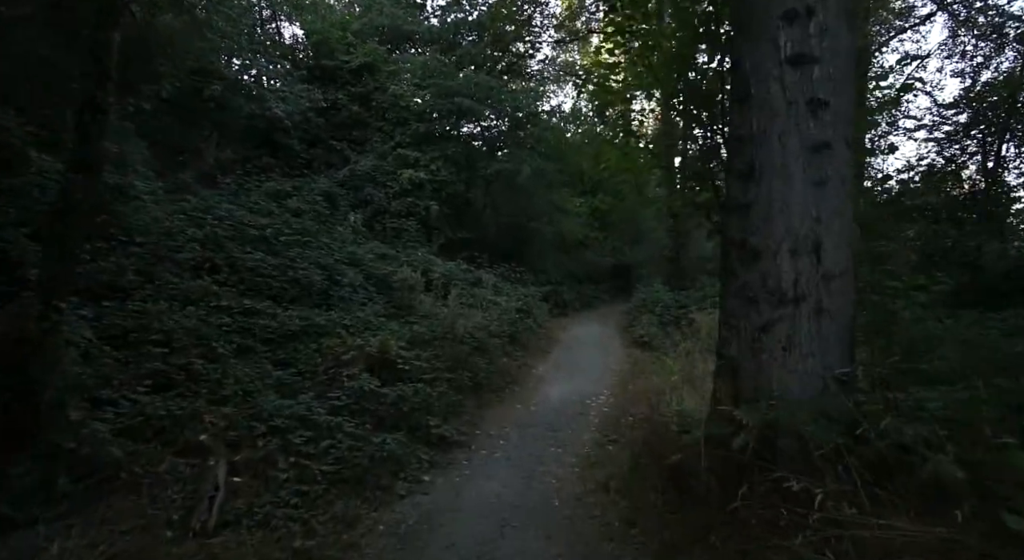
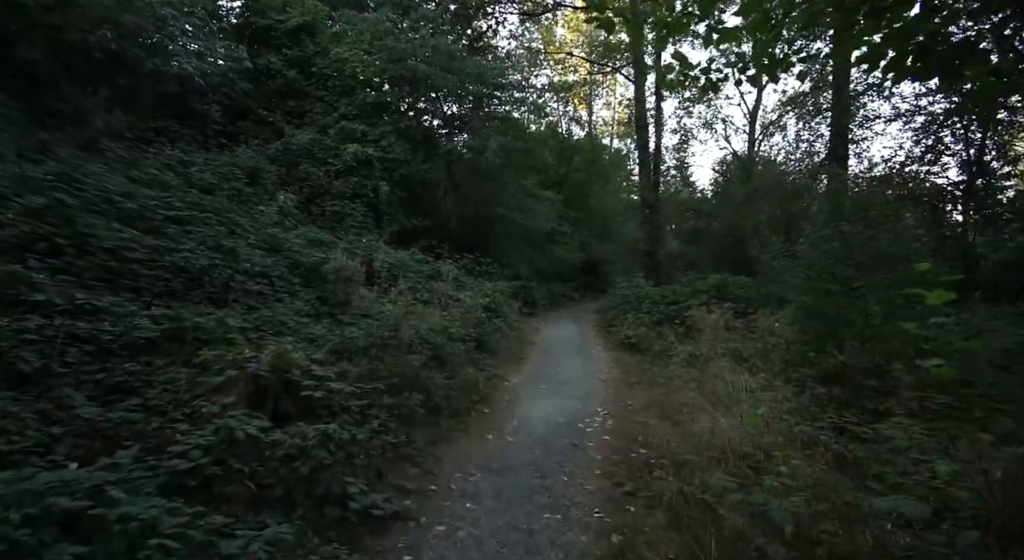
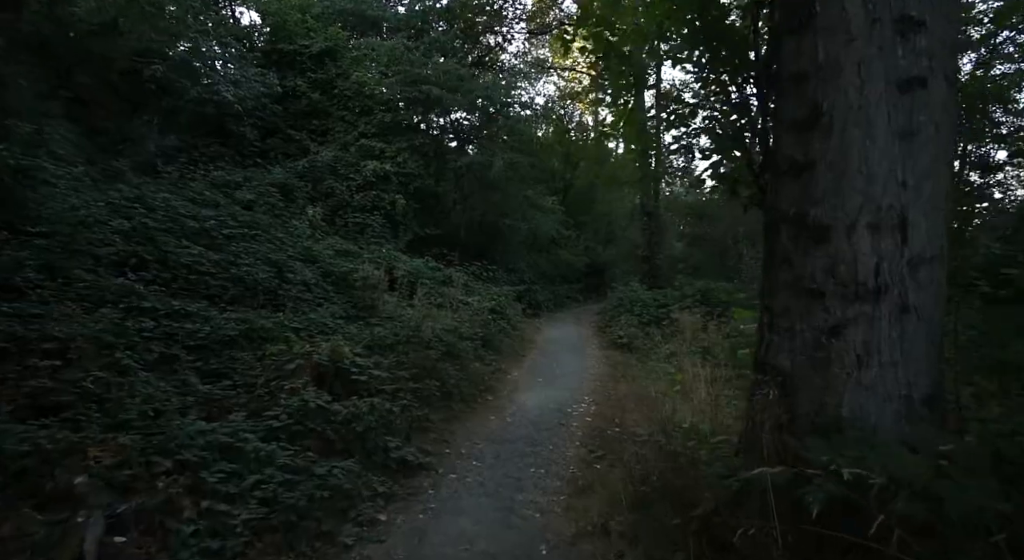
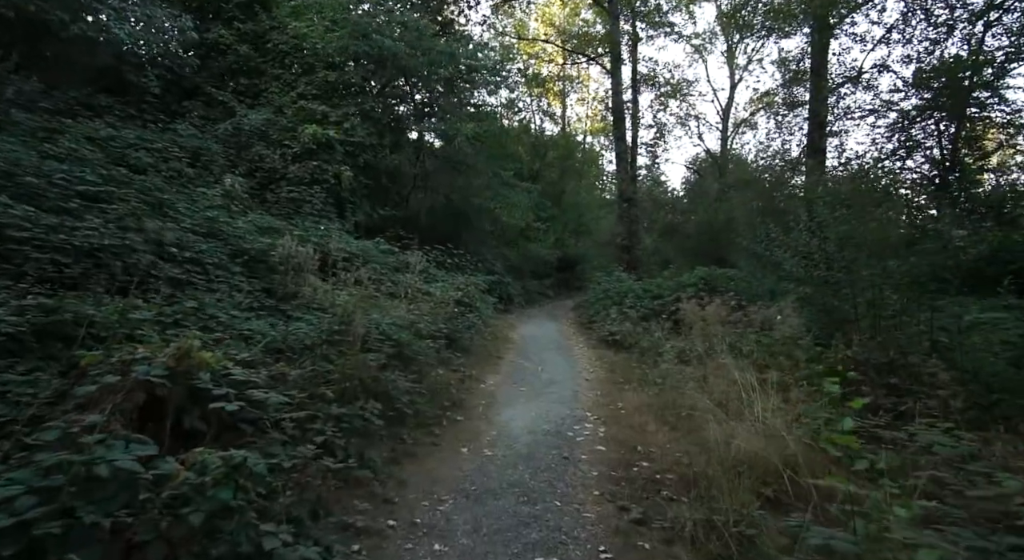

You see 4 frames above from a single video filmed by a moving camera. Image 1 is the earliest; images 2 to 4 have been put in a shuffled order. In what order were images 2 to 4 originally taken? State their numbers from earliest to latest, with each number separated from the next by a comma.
3, 2, 4
